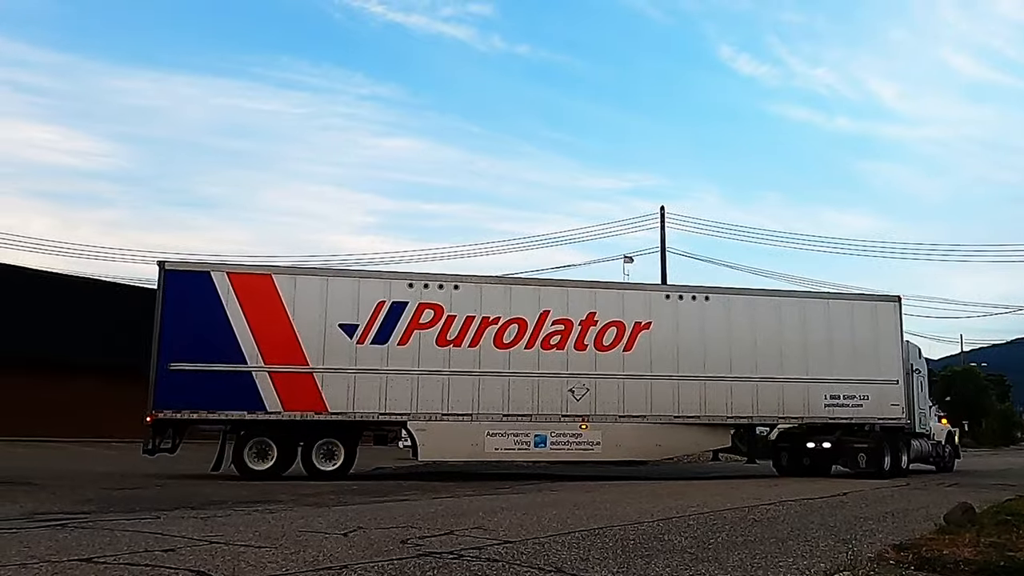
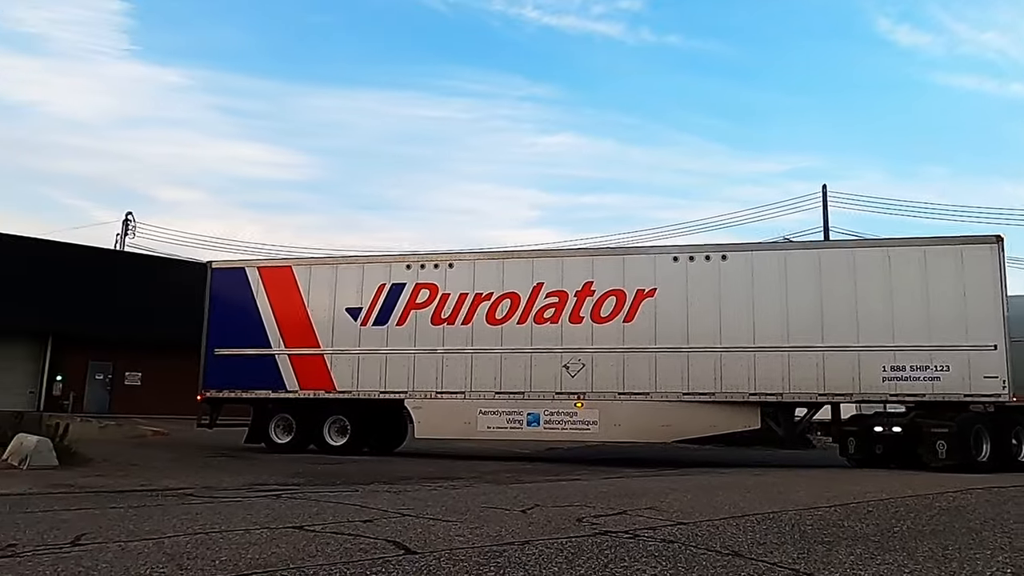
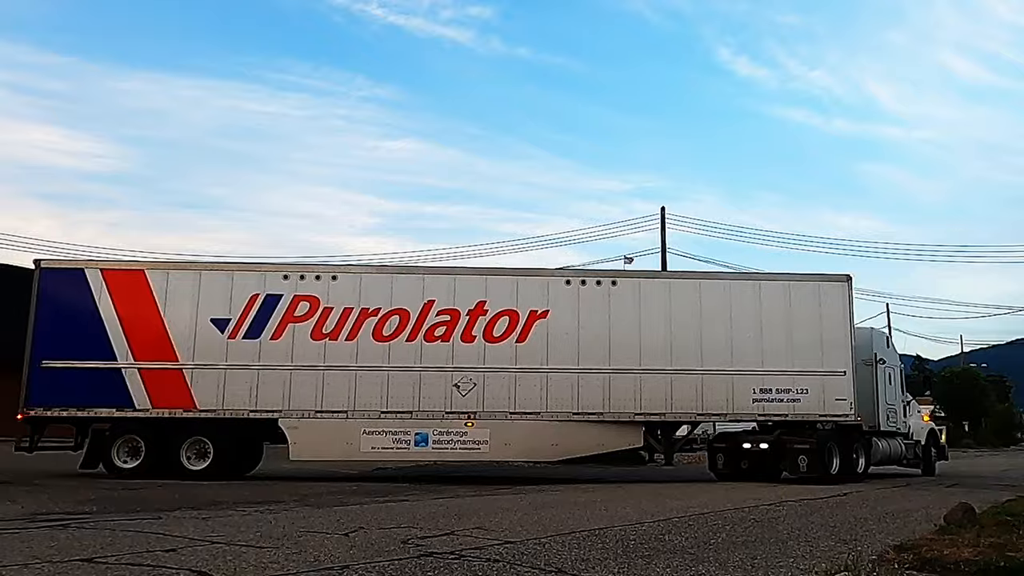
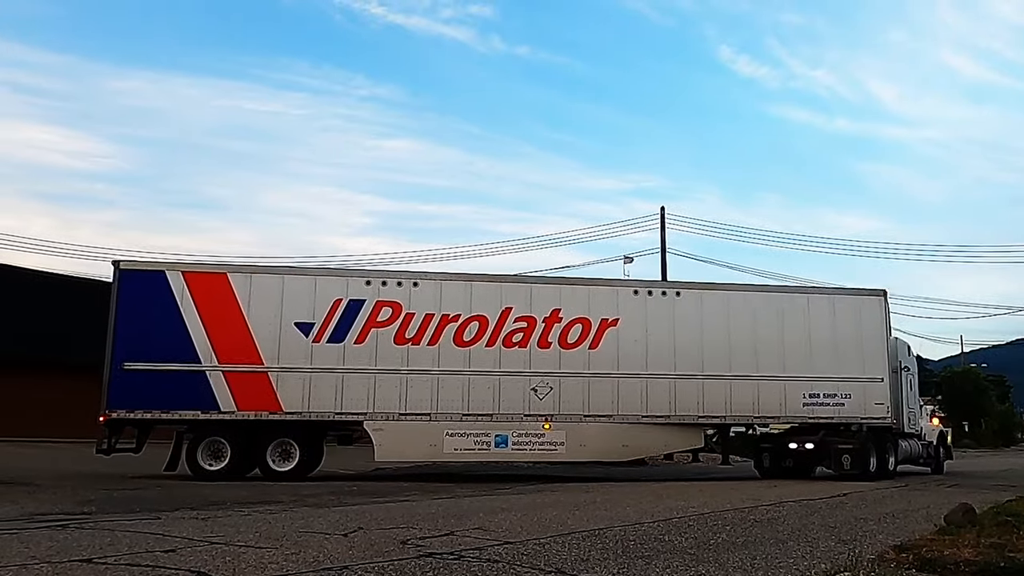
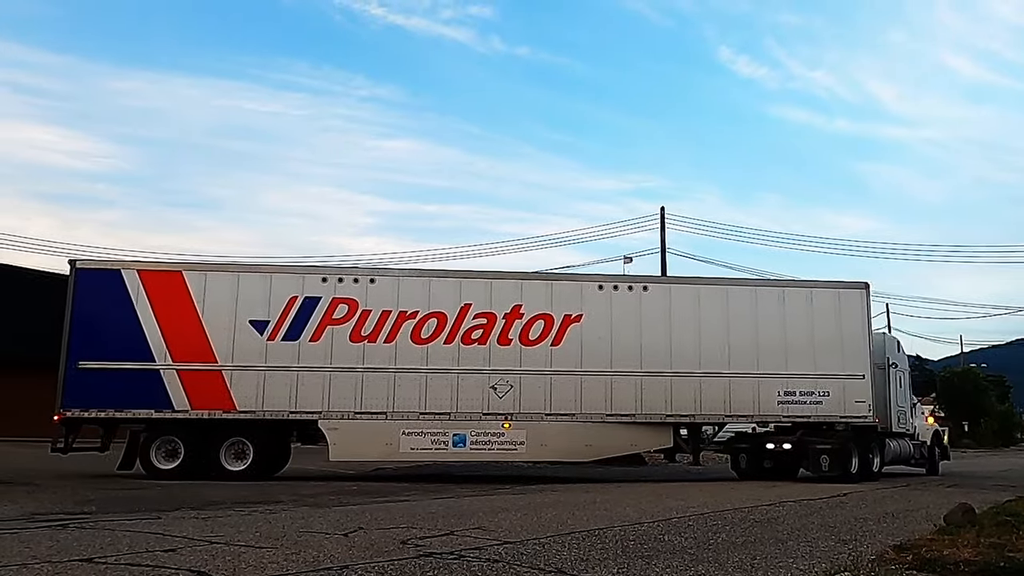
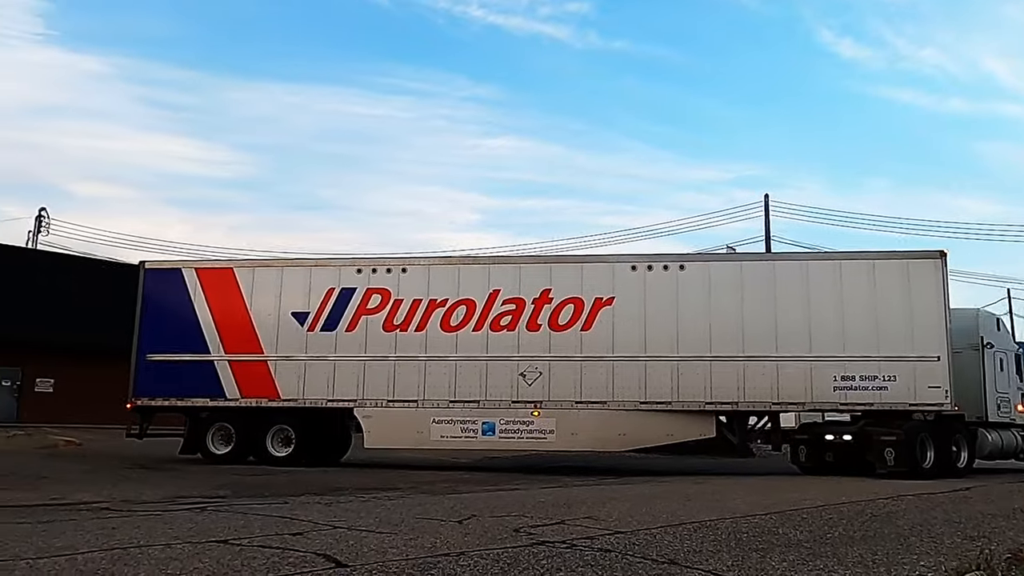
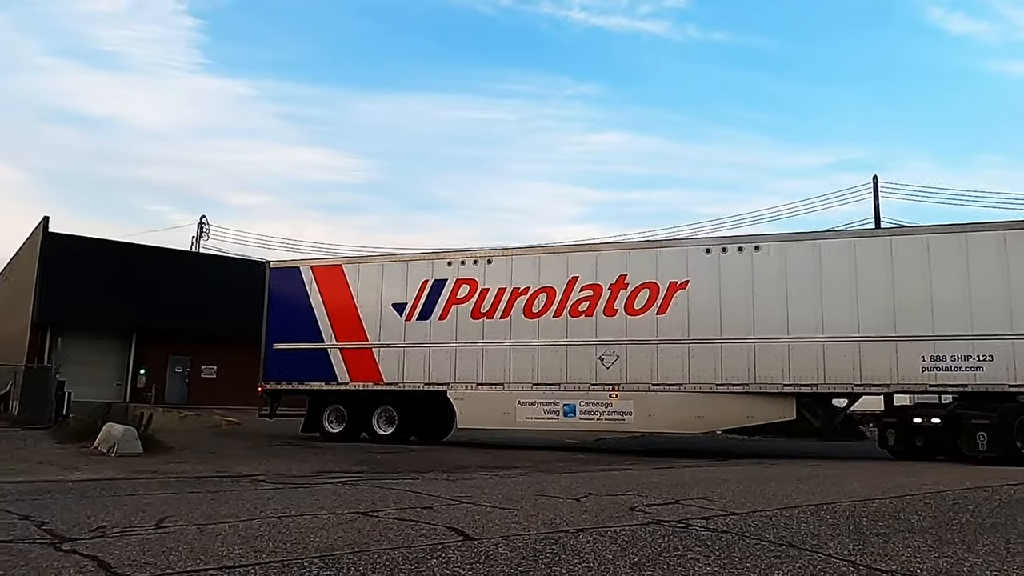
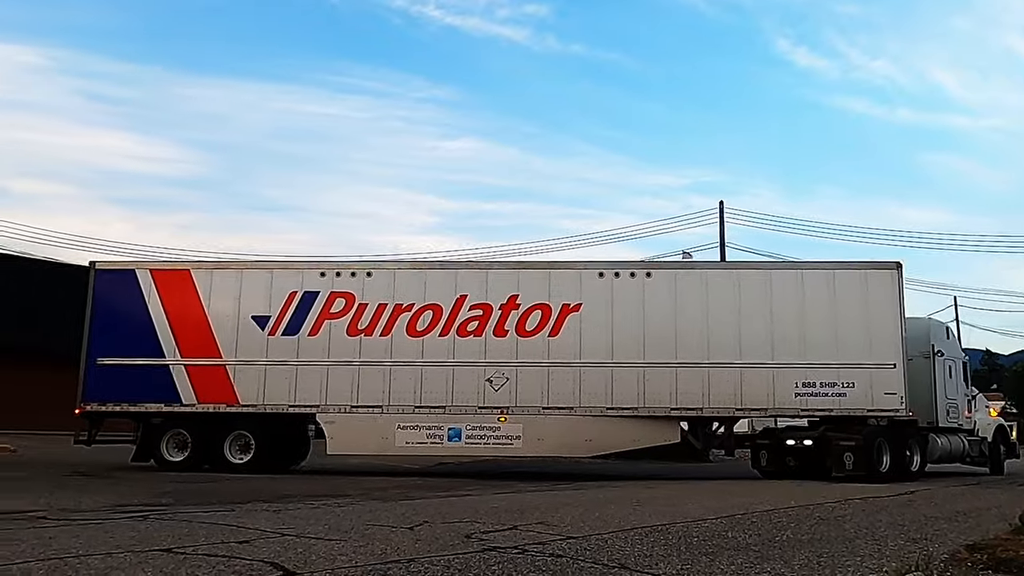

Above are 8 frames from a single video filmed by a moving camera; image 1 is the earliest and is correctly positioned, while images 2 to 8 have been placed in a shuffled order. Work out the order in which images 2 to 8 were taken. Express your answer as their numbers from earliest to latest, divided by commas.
4, 5, 3, 8, 6, 2, 7
